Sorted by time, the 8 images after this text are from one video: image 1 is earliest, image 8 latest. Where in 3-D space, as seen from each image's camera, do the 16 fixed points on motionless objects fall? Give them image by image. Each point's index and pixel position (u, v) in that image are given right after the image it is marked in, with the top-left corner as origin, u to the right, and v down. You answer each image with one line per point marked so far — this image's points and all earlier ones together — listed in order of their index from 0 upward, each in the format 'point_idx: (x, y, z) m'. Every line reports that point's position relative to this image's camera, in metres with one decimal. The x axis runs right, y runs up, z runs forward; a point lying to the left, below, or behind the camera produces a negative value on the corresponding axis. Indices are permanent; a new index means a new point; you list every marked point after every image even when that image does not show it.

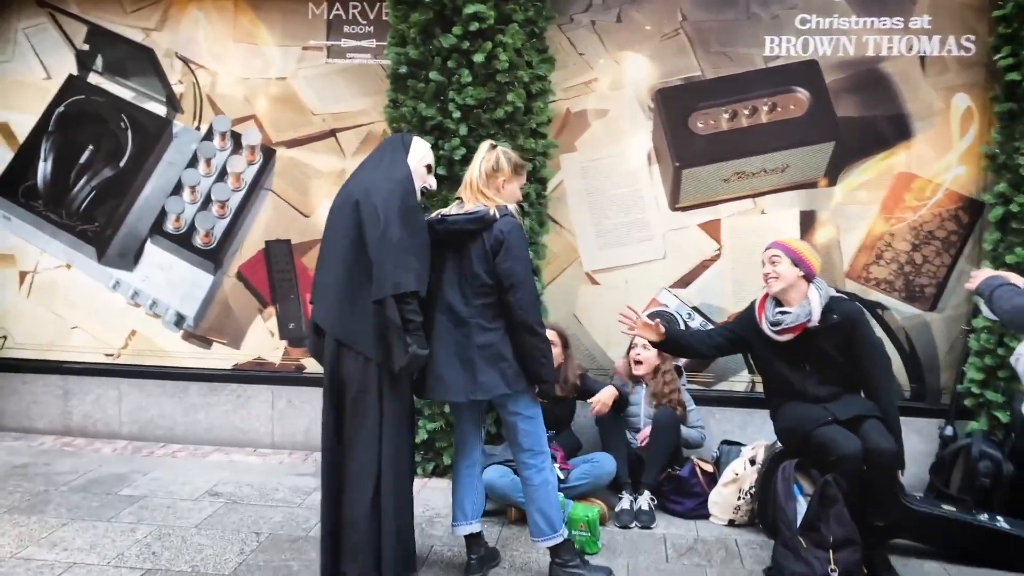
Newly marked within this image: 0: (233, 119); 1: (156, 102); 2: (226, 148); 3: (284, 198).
0: (-1.8, +1.1, +5.4) m
1: (-2.3, +1.2, +5.5) m
2: (-1.9, +0.9, +5.5) m
3: (-1.5, +0.6, +5.4) m
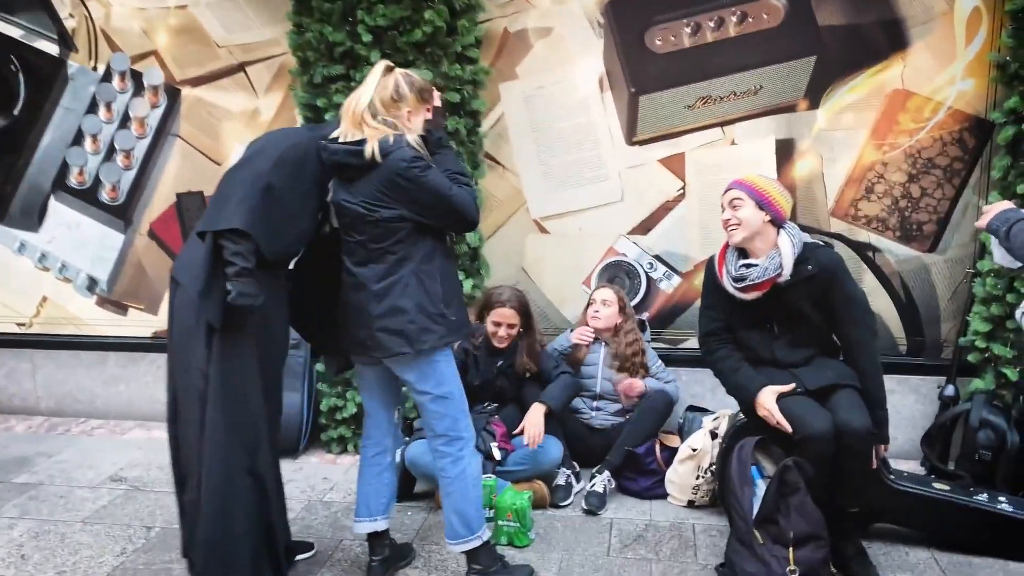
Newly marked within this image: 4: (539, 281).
0: (-2.2, +1.3, +4.8) m
1: (-2.7, +1.4, +4.9) m
2: (-2.2, +1.1, +4.8) m
3: (-1.8, +0.8, +4.8) m
4: (+0.1, 0.0, +4.6) m
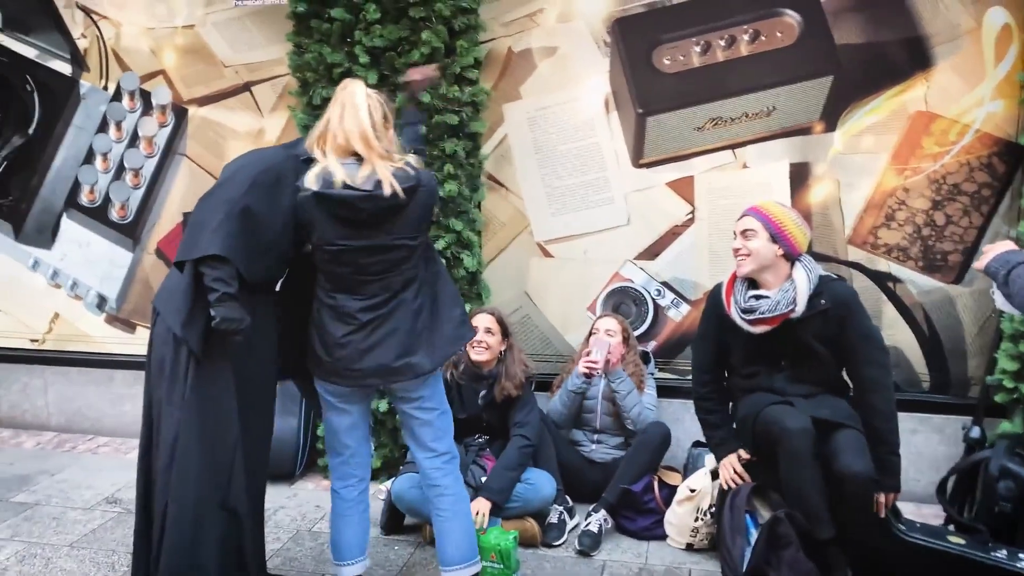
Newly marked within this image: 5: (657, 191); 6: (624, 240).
0: (-2.1, +1.2, +4.8) m
1: (-2.6, +1.3, +4.9) m
2: (-2.2, +1.0, +4.9) m
3: (-1.8, +0.7, +4.8) m
4: (+0.2, -0.1, +4.5) m
5: (+0.7, +0.5, +4.2) m
6: (+0.6, +0.2, +4.3) m
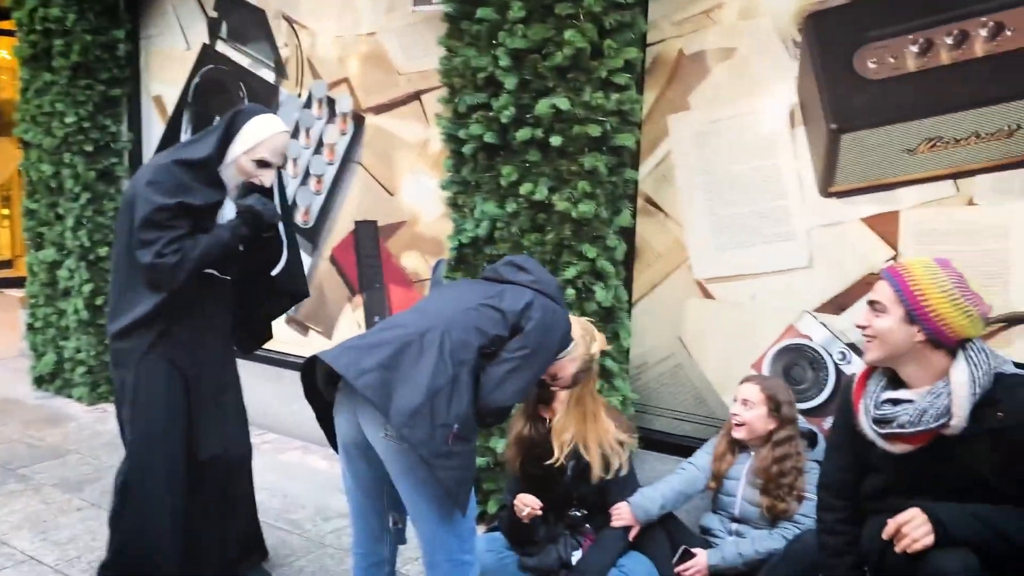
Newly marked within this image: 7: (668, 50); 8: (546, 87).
0: (-1.1, +1.2, +4.9) m
1: (-1.5, +1.3, +5.1) m
2: (-1.1, +1.0, +4.9) m
3: (-0.8, +0.6, +4.8) m
4: (+0.8, -0.3, +3.7) m
5: (+1.3, +0.2, +3.3) m
6: (+1.2, 0.0, +3.5) m
7: (+0.7, +1.0, +3.7) m
8: (+0.1, +0.8, +3.5) m
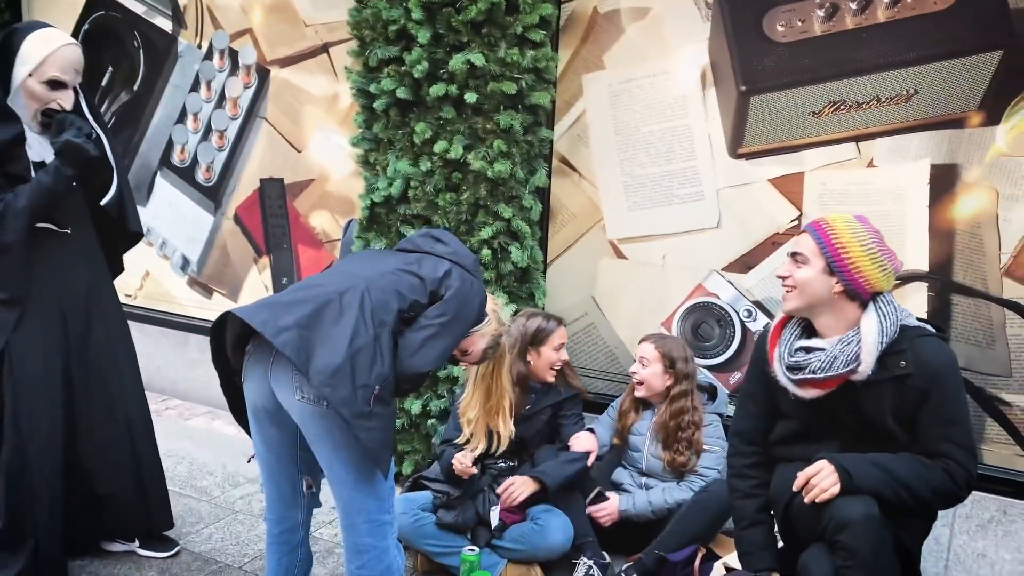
0: (-1.6, +1.4, +4.7) m
1: (-2.0, +1.6, +4.9) m
2: (-1.6, +1.2, +4.7) m
3: (-1.3, +0.9, +4.6) m
4: (+0.4, -0.1, +3.8) m
5: (+1.0, +0.4, +3.4) m
6: (+0.8, +0.2, +3.5) m
7: (+0.3, +1.2, +3.7) m
8: (-0.2, +1.0, +3.4) m
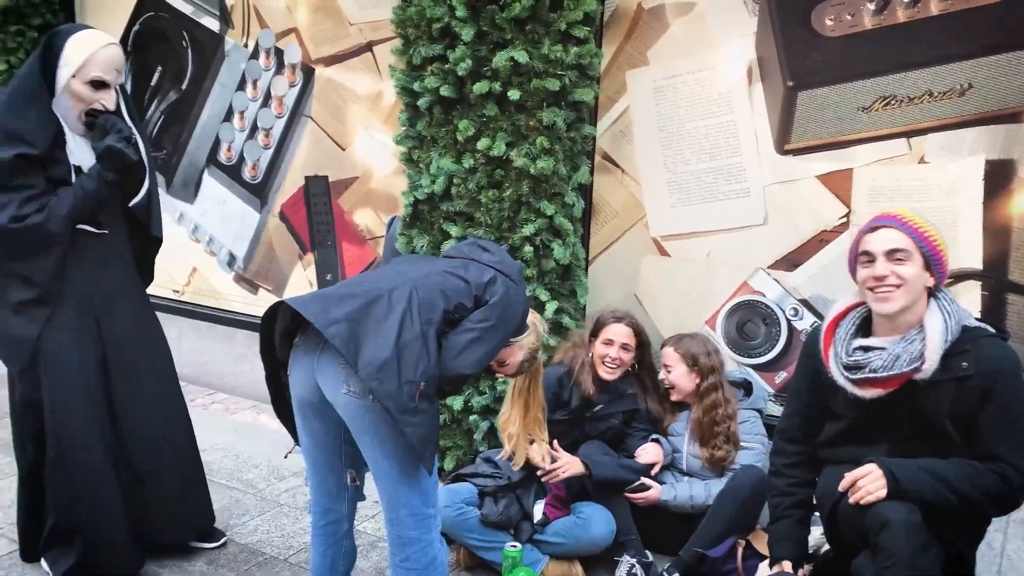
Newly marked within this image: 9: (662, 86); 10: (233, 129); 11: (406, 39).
0: (-1.3, +1.4, +4.7) m
1: (-1.8, +1.6, +4.9) m
2: (-1.4, +1.2, +4.8) m
3: (-1.0, +0.9, +4.6) m
4: (+0.6, -0.1, +3.8) m
5: (+1.2, +0.4, +3.4) m
6: (+1.0, +0.2, +3.5) m
7: (+0.5, +1.2, +3.6) m
8: (0.0, +1.0, +3.4) m
9: (+0.6, +0.9, +3.6) m
10: (-1.7, +0.9, +5.0) m
11: (-0.5, +1.1, +3.6) m
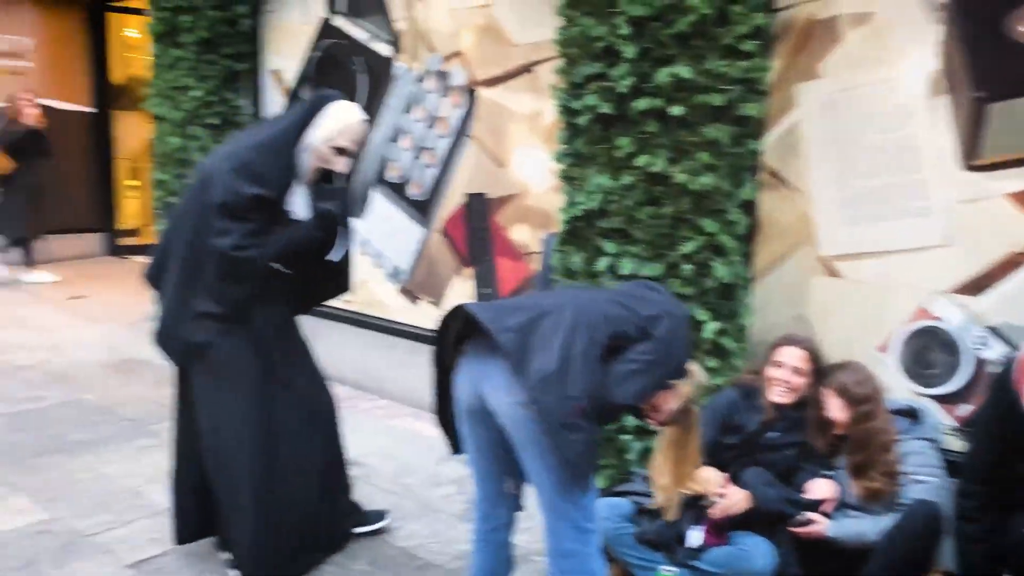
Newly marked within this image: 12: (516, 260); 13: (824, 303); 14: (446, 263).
0: (-0.4, +1.4, +4.9) m
1: (-0.8, +1.5, +5.2) m
2: (-0.4, +1.2, +5.0) m
3: (-0.2, +0.8, +4.8) m
4: (+1.3, -0.2, +3.6) m
5: (+1.8, +0.3, +3.1) m
6: (+1.7, +0.1, +3.3) m
7: (+1.2, +1.1, +3.5) m
8: (+0.6, +0.9, +3.4) m
9: (+1.3, +0.8, +3.5) m
10: (-0.7, +0.9, +5.2) m
11: (+0.2, +1.0, +3.7) m
12: (0.0, +0.2, +4.7) m
13: (+1.3, -0.1, +3.6) m
14: (-0.4, +0.2, +5.1) m
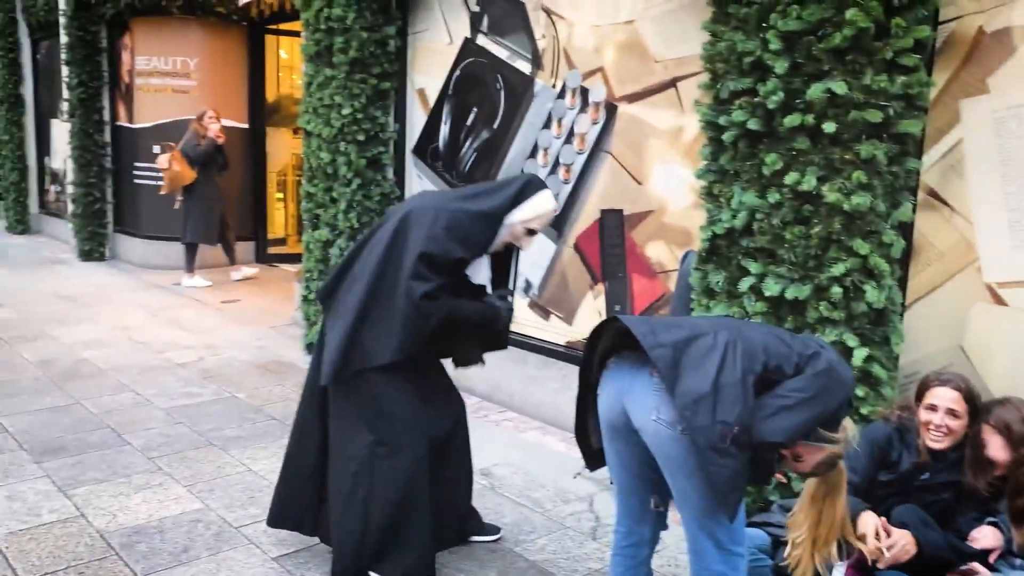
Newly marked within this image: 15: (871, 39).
0: (+0.4, +1.3, +4.9) m
1: (+0.1, +1.4, +5.3) m
2: (+0.4, +1.1, +5.0) m
3: (+0.6, +0.7, +4.8) m
4: (+1.9, -0.3, +3.4) m
5: (+2.3, +0.2, +2.8) m
6: (+2.2, 0.0, +3.0) m
7: (+1.8, +1.0, +3.3) m
8: (+1.2, +0.9, +3.3) m
9: (+1.9, +0.7, +3.2) m
10: (+0.2, +0.8, +5.3) m
11: (+0.9, +0.9, +3.6) m
12: (+0.8, +0.1, +4.6) m
13: (+1.9, -0.2, +3.4) m
14: (+0.4, +0.1, +5.1) m
15: (+1.4, +0.9, +3.2) m
